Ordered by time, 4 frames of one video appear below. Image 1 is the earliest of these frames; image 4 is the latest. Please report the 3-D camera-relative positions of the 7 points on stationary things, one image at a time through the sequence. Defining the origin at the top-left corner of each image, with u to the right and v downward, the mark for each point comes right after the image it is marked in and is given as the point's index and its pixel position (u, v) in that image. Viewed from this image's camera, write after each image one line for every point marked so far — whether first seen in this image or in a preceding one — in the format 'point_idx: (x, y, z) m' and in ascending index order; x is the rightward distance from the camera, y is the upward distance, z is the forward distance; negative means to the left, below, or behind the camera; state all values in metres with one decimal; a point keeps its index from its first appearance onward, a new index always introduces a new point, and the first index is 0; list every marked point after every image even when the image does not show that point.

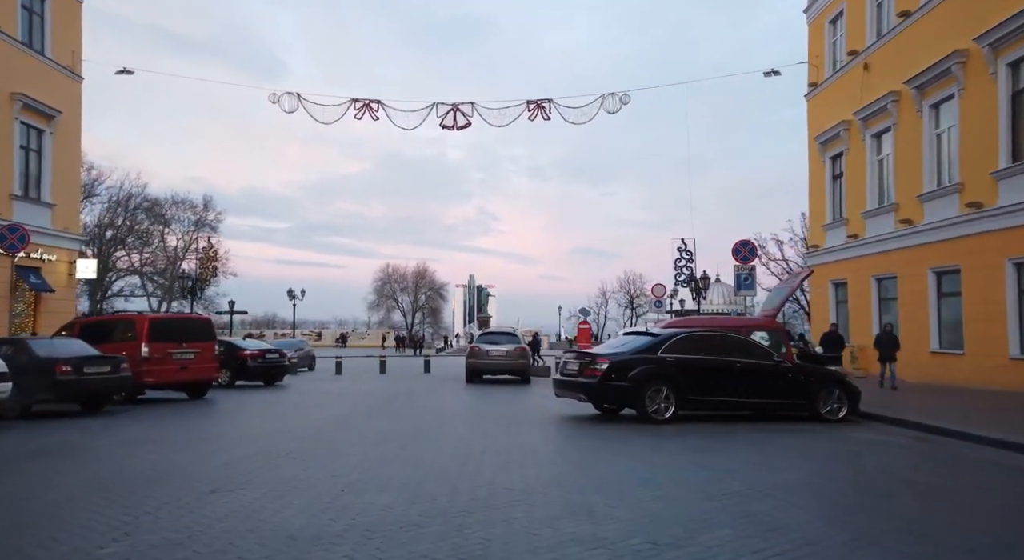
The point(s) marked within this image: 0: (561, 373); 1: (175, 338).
0: (+1.0, -1.8, +13.3) m
1: (-8.0, -1.4, +16.7) m
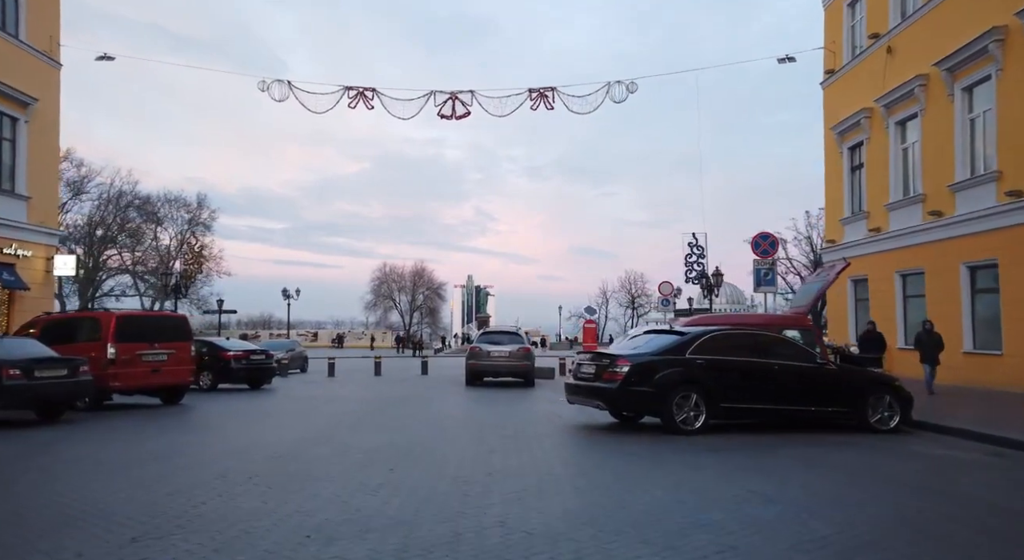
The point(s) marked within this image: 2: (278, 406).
0: (+1.1, -1.6, +11.8) m
1: (-7.9, -1.2, +15.2) m
2: (-6.2, -3.3, +18.7) m
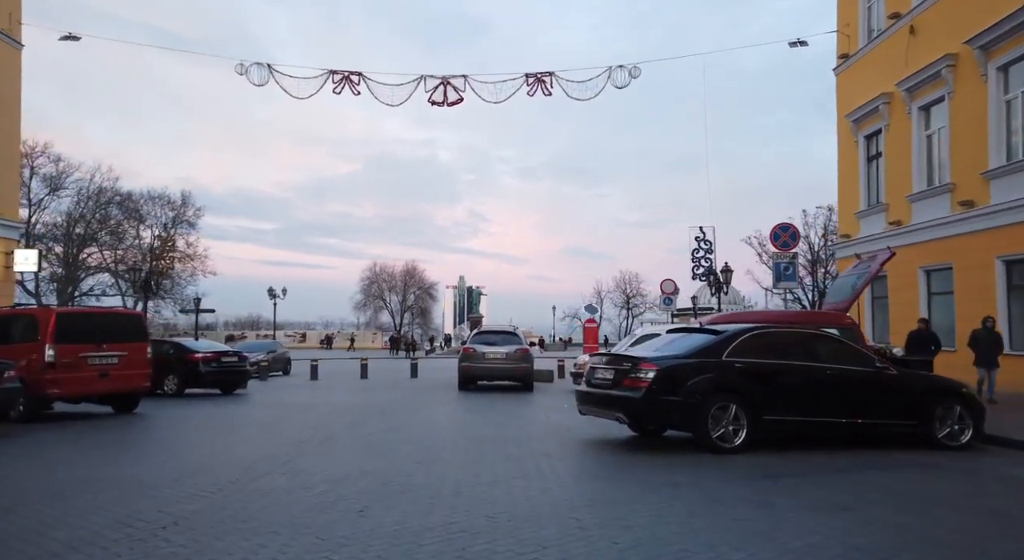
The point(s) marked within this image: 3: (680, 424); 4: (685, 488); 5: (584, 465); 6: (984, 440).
0: (+1.1, -1.5, +10.0) m
1: (-7.9, -1.1, +13.3) m
2: (-6.3, -3.2, +16.8) m
3: (+2.1, -1.8, +8.9) m
4: (+1.7, -2.0, +6.8) m
5: (+0.8, -2.1, +7.9) m
6: (+6.6, -2.2, +9.9) m
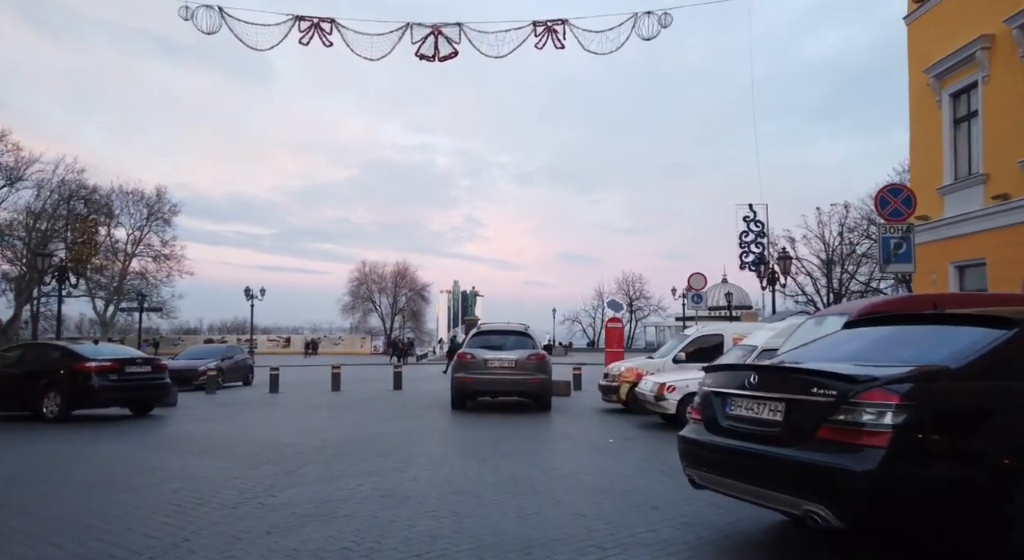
0: (+1.4, -1.0, +5.0) m
1: (-7.7, -0.7, +8.2) m
2: (-6.0, -2.8, +11.7) m
3: (+2.4, -1.4, +3.8) m
4: (+2.0, -1.5, +1.7) m
5: (+1.2, -1.6, +2.8) m
6: (+7.0, -1.8, +4.9) m
